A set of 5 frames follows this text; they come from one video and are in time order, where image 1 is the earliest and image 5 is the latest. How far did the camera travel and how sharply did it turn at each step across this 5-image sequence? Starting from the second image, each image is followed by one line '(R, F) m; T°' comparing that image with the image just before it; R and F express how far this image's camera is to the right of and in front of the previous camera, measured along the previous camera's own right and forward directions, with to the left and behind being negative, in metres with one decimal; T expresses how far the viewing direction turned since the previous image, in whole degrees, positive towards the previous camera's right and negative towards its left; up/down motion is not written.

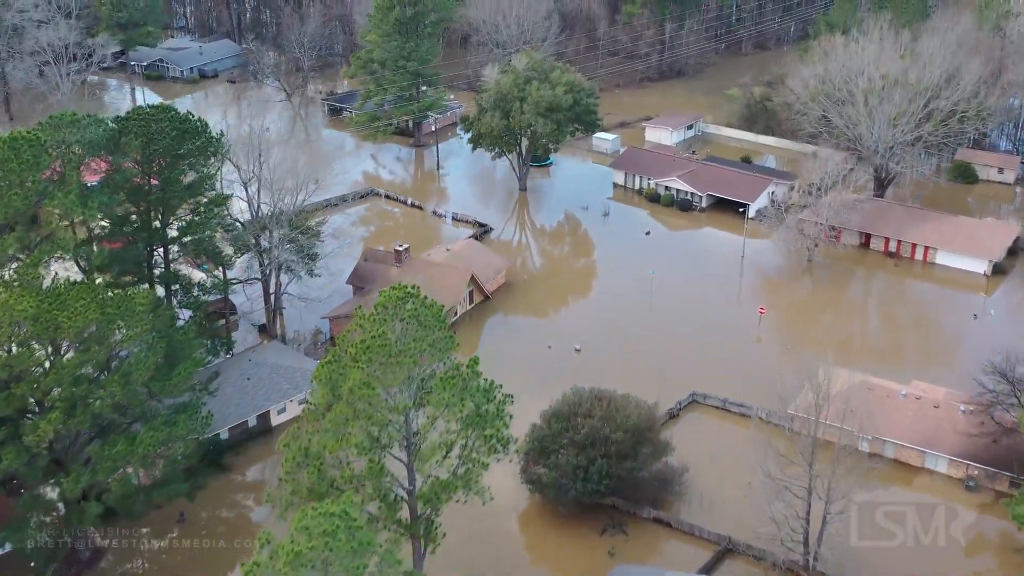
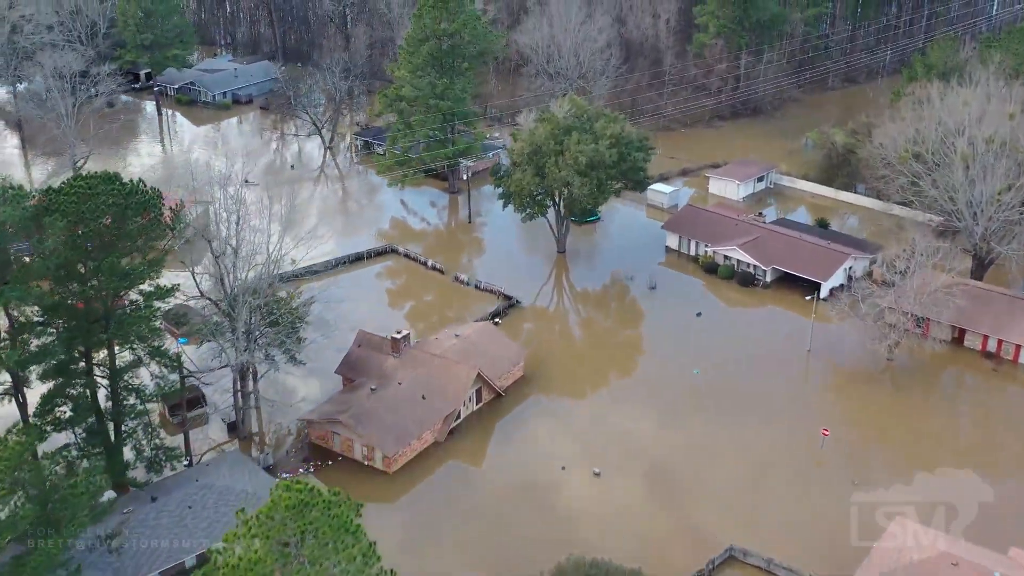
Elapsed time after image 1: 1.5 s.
(+1.7, +5.2) m; -4°
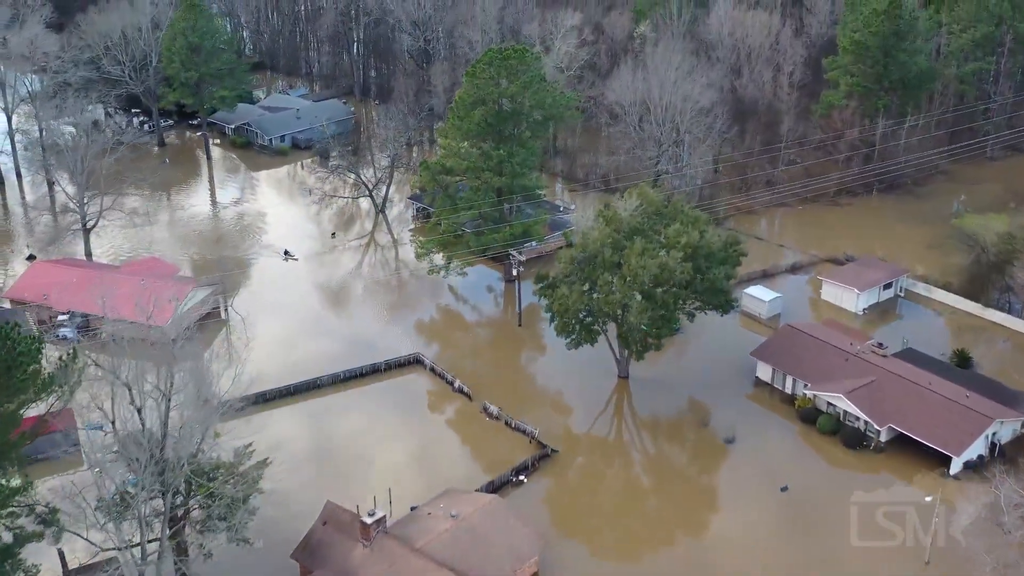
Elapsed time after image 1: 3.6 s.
(+2.3, +7.2) m; -7°
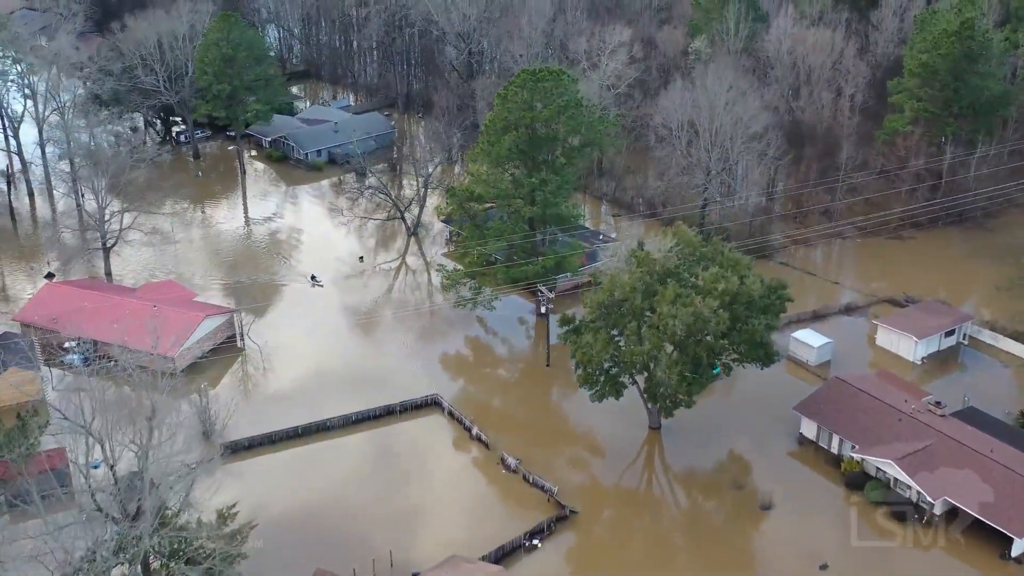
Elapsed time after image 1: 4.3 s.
(+1.0, +2.1) m; -3°
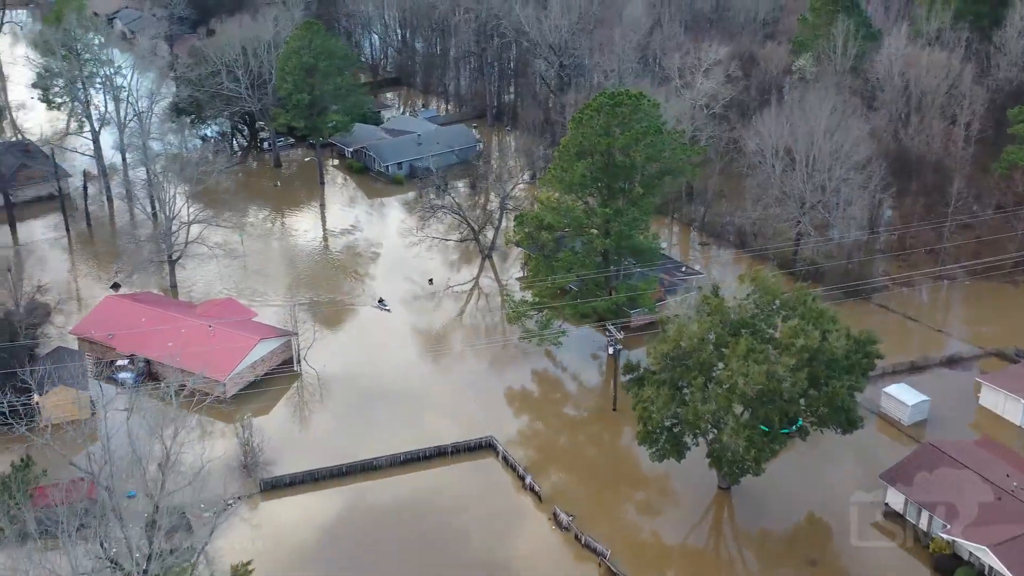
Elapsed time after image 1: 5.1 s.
(+1.0, +2.0) m; -5°
